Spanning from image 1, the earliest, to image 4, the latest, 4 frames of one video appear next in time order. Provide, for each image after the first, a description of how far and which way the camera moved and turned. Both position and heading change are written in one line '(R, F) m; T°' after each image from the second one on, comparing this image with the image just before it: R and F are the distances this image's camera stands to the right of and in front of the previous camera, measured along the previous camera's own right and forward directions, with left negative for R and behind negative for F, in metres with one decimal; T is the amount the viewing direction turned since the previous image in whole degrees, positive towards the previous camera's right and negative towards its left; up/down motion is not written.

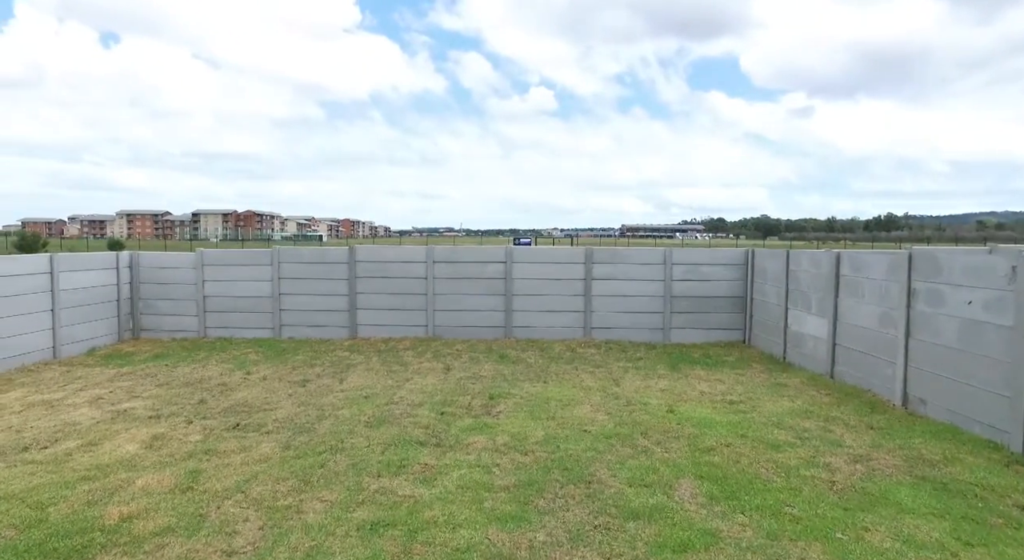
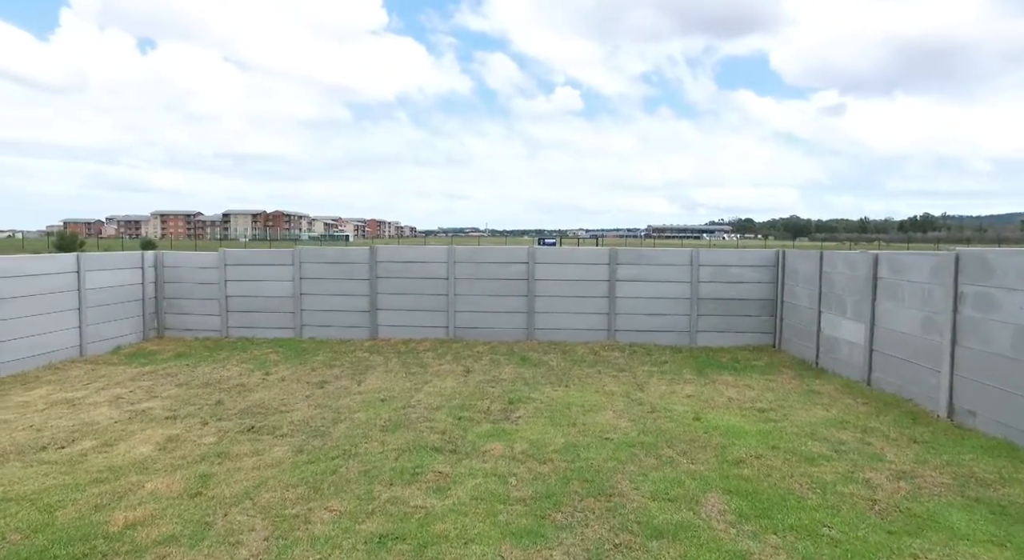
(0.0, +0.2) m; -2°
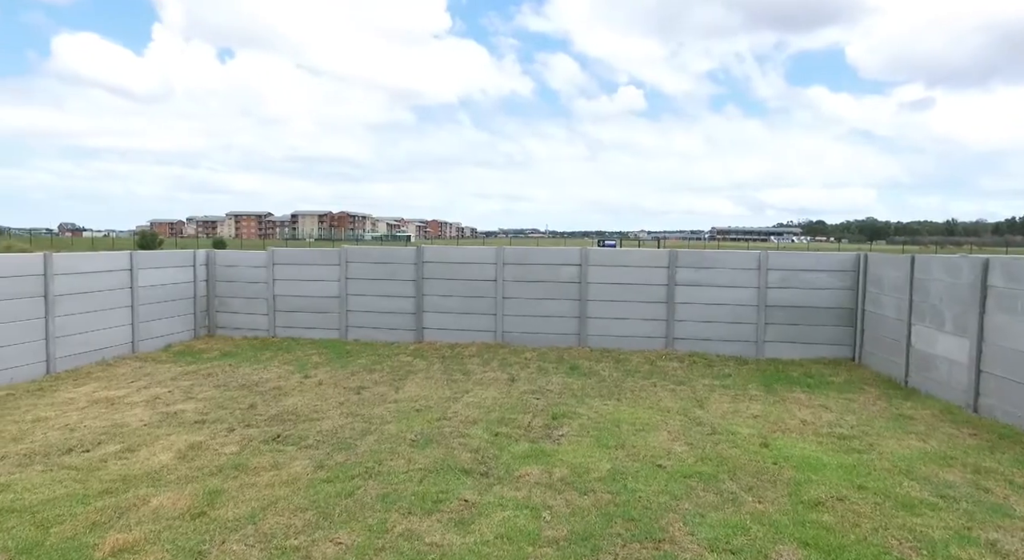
(+0.1, +0.6) m; -6°
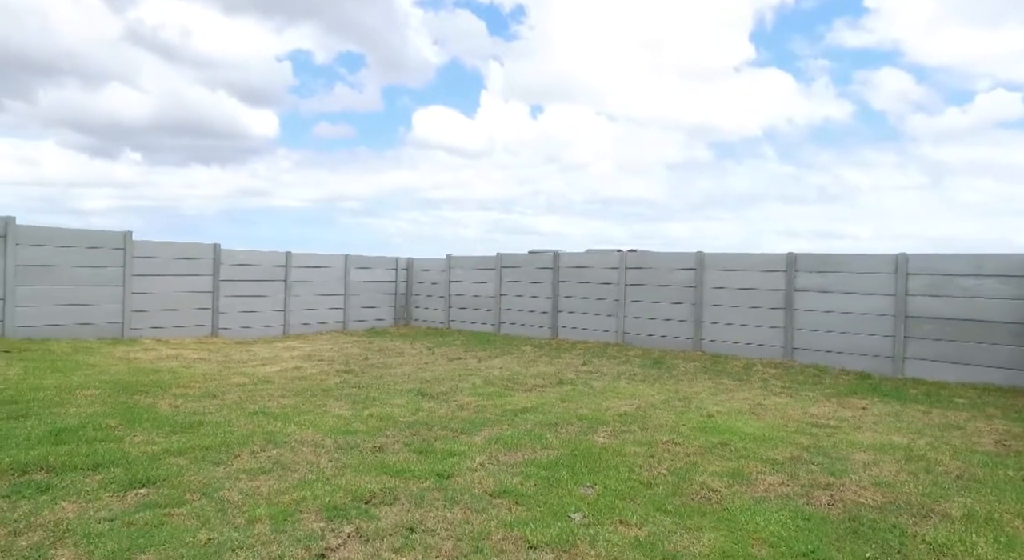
(+3.1, -0.3) m; -27°
